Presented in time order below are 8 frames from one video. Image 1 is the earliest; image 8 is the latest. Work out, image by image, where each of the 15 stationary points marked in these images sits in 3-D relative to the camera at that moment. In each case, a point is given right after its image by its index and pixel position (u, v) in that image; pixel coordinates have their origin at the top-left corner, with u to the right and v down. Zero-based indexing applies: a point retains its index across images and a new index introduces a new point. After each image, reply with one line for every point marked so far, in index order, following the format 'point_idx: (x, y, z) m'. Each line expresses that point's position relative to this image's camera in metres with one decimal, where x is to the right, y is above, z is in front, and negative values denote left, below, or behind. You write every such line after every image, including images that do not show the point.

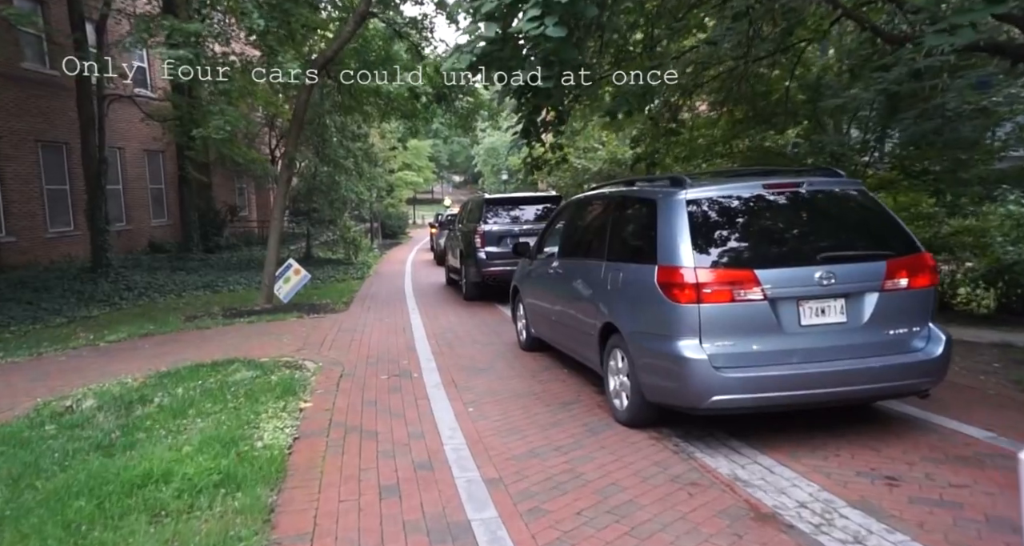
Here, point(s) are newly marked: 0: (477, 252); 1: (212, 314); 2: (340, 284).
0: (-0.7, +0.4, +12.3) m
1: (-5.3, -0.7, +11.2) m
2: (-4.2, -0.3, +15.5) m
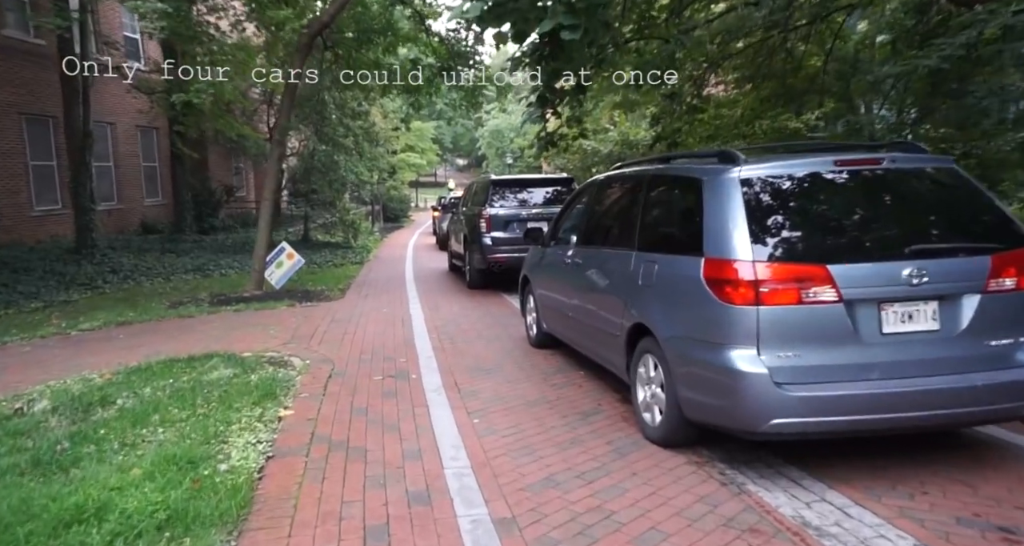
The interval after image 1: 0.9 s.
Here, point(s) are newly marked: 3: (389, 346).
0: (-0.5, +0.6, +11.6) m
1: (-5.2, -0.4, +10.5) m
2: (-4.0, +0.1, +14.7) m
3: (-1.4, -0.8, +7.0) m
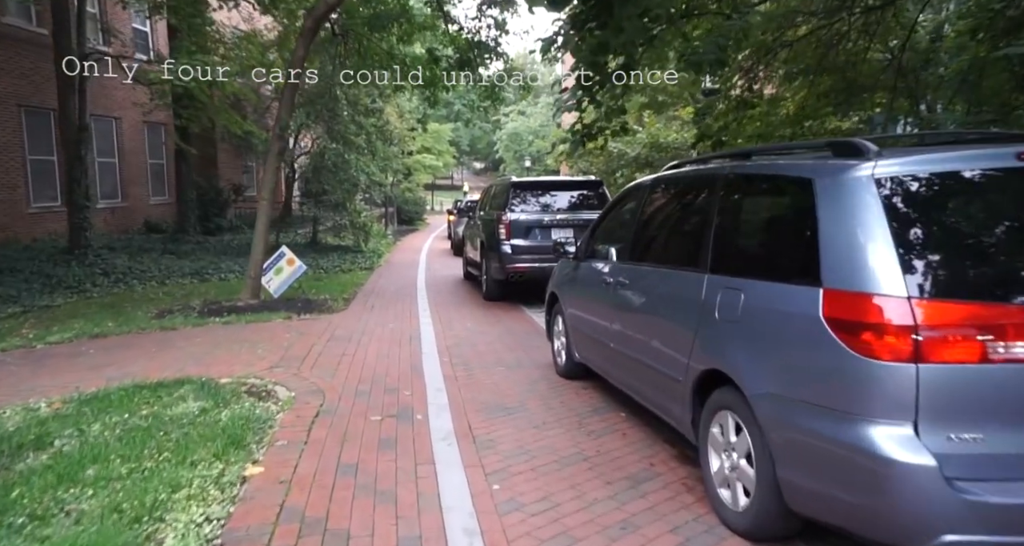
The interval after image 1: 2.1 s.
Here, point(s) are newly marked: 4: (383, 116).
0: (-0.2, +0.5, +10.5) m
1: (-4.8, -0.5, +9.6) m
2: (-3.6, -0.1, +13.8) m
3: (-1.1, -0.9, +6.0) m
4: (-3.9, +4.8, +19.3) m
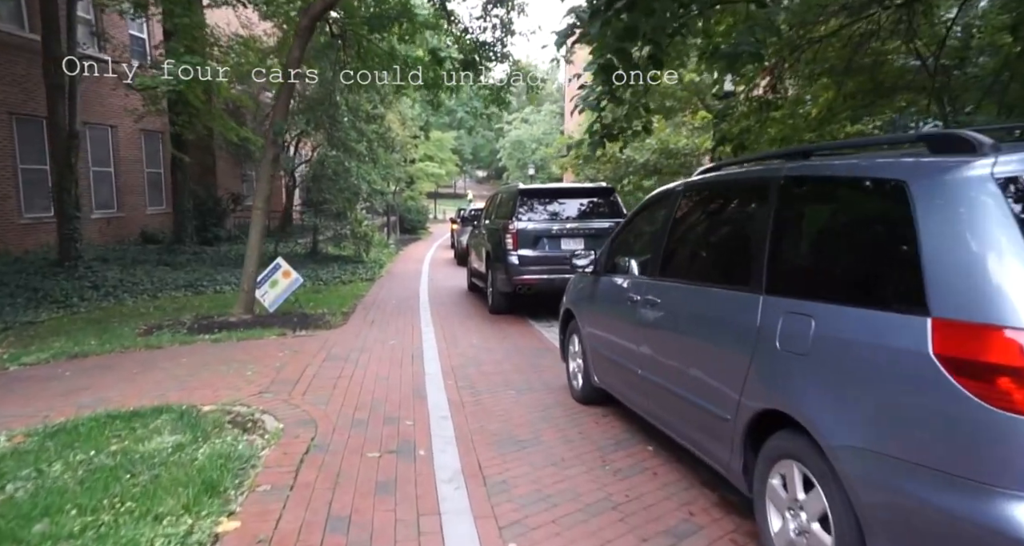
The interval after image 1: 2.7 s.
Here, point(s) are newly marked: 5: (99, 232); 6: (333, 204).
0: (-0.1, +0.3, +10.0) m
1: (-4.7, -0.7, +9.0) m
2: (-3.5, -0.3, +13.3) m
3: (-1.0, -1.1, +5.4) m
4: (-3.8, +4.4, +18.9) m
5: (-11.2, +1.1, +17.3) m
6: (-4.8, +1.9, +17.3) m
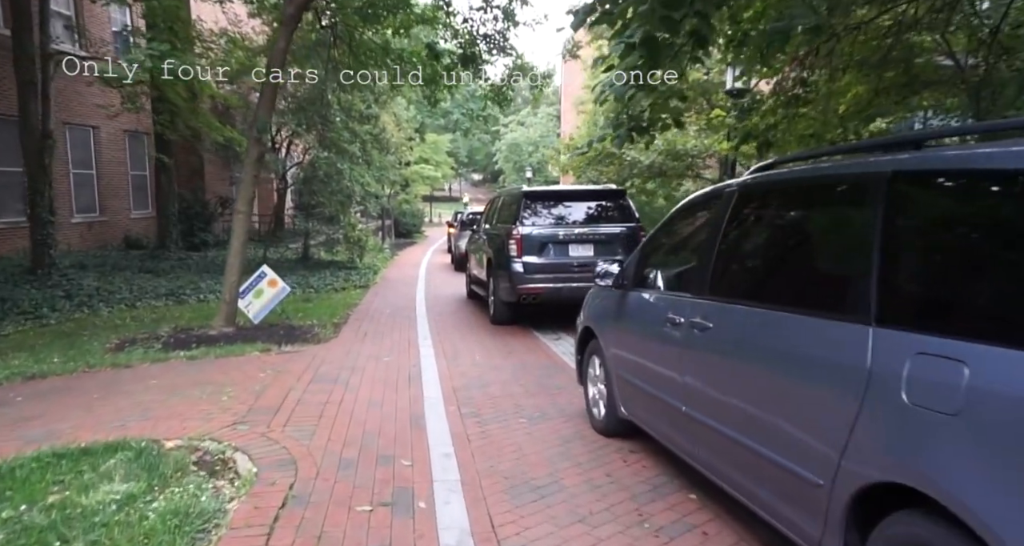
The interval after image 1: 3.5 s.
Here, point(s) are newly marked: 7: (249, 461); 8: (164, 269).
0: (0.0, +0.2, +9.3) m
1: (-4.7, -0.8, +8.3) m
2: (-3.5, -0.5, +12.5) m
3: (-0.9, -1.2, +4.7) m
4: (-3.8, +4.3, +18.2) m
5: (-11.2, +0.9, +16.5) m
6: (-4.8, +1.7, +16.6) m
7: (-1.7, -1.2, +4.1) m
8: (-8.0, +0.1, +14.6) m
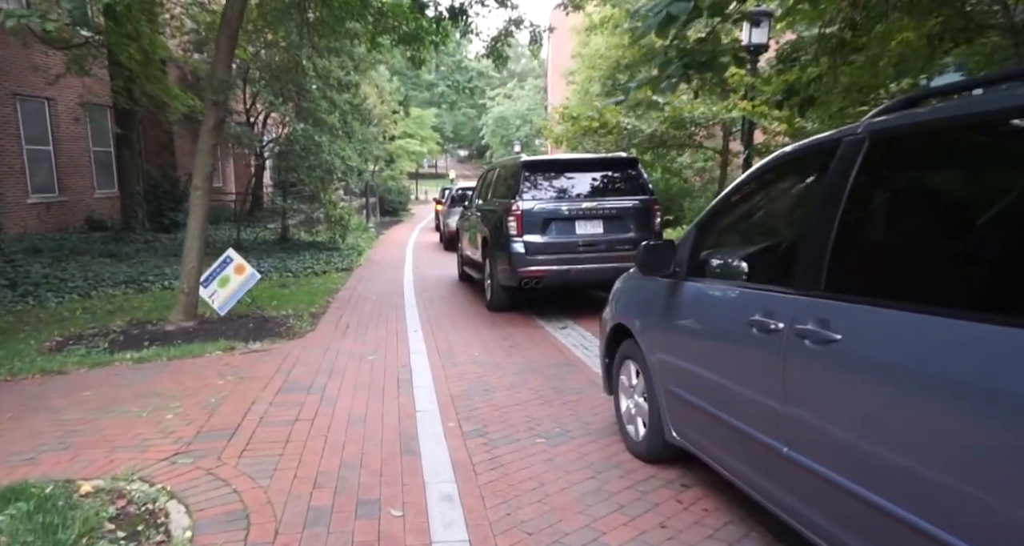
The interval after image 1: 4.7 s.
0: (0.0, +0.4, +8.3) m
1: (-4.6, -0.7, +7.2) m
2: (-3.5, -0.1, +11.5) m
3: (-0.8, -1.1, +3.7) m
4: (-4.0, +4.8, +16.9) m
5: (-11.4, +1.3, +15.2) m
6: (-5.0, +2.1, +15.4) m
7: (-1.6, -1.2, +3.1) m
8: (-8.1, +0.4, +13.4) m
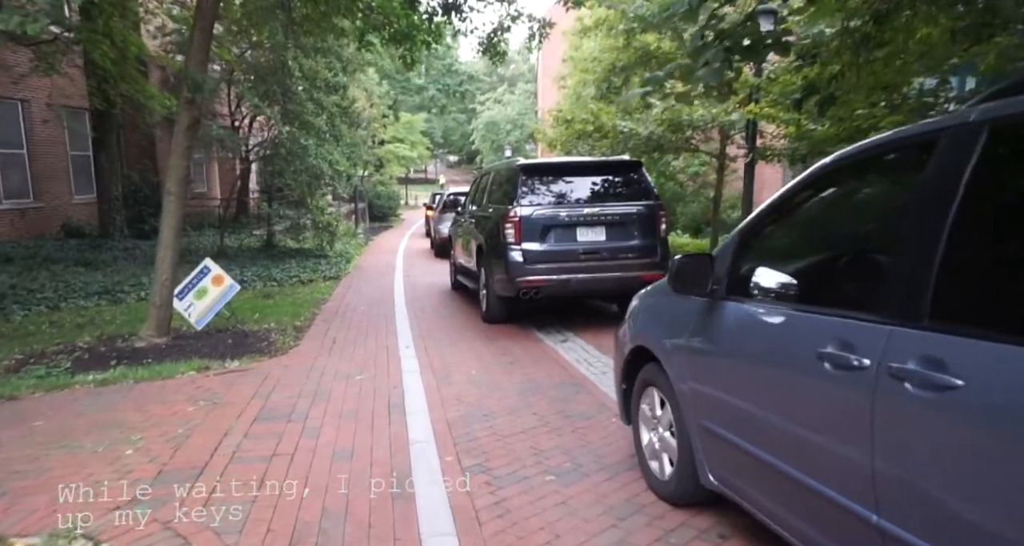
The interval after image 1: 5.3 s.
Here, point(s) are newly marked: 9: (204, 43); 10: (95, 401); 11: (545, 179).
0: (-0.1, +0.3, +7.8) m
1: (-4.7, -0.8, +6.7) m
2: (-3.6, -0.3, +10.9) m
3: (-0.8, -1.2, +3.2) m
4: (-4.2, +4.6, +16.4) m
5: (-11.5, +1.1, +14.6) m
6: (-5.2, +1.9, +14.9) m
7: (-1.5, -1.2, +2.6) m
8: (-8.2, +0.2, +12.8) m
9: (-3.3, +2.5, +6.8) m
10: (-3.3, -1.0, +5.0) m
11: (+0.5, +1.2, +8.0) m
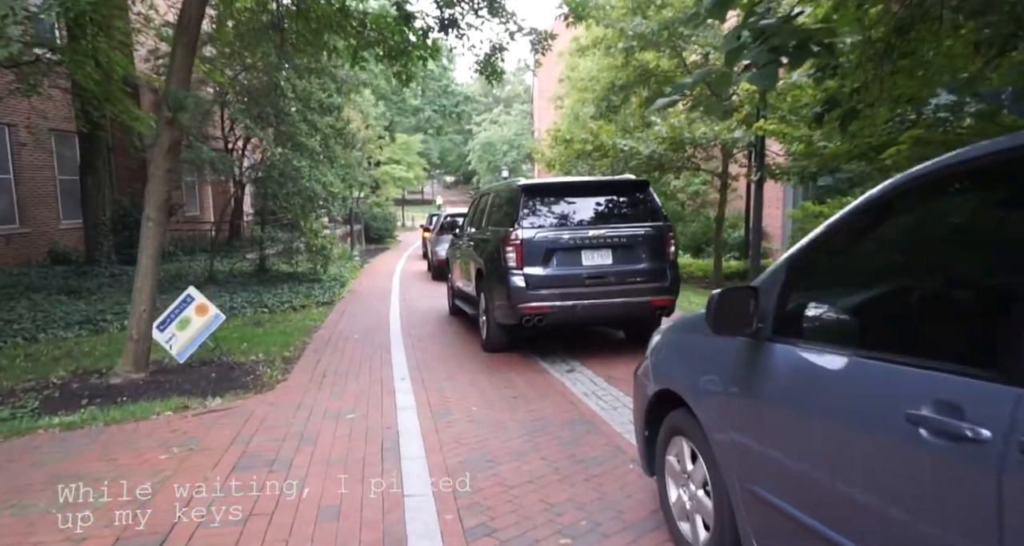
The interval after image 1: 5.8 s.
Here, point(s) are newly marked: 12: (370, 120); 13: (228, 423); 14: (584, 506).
0: (0.0, 0.0, +7.4) m
1: (-4.6, -1.1, +6.2) m
2: (-3.6, -0.7, +10.5) m
3: (-0.7, -1.3, +2.8) m
4: (-4.3, +4.0, +16.1) m
5: (-11.5, +0.5, +14.1) m
6: (-5.2, +1.4, +14.5) m
7: (-1.5, -1.4, +2.1) m
8: (-8.2, -0.3, +12.4) m
9: (-3.3, +2.2, +6.4) m
10: (-3.2, -1.2, +4.5) m
11: (+0.5, +0.9, +7.6) m
12: (-4.5, +4.8, +19.9) m
13: (-2.2, -1.2, +5.0) m
14: (+0.4, -1.3, +3.5) m
